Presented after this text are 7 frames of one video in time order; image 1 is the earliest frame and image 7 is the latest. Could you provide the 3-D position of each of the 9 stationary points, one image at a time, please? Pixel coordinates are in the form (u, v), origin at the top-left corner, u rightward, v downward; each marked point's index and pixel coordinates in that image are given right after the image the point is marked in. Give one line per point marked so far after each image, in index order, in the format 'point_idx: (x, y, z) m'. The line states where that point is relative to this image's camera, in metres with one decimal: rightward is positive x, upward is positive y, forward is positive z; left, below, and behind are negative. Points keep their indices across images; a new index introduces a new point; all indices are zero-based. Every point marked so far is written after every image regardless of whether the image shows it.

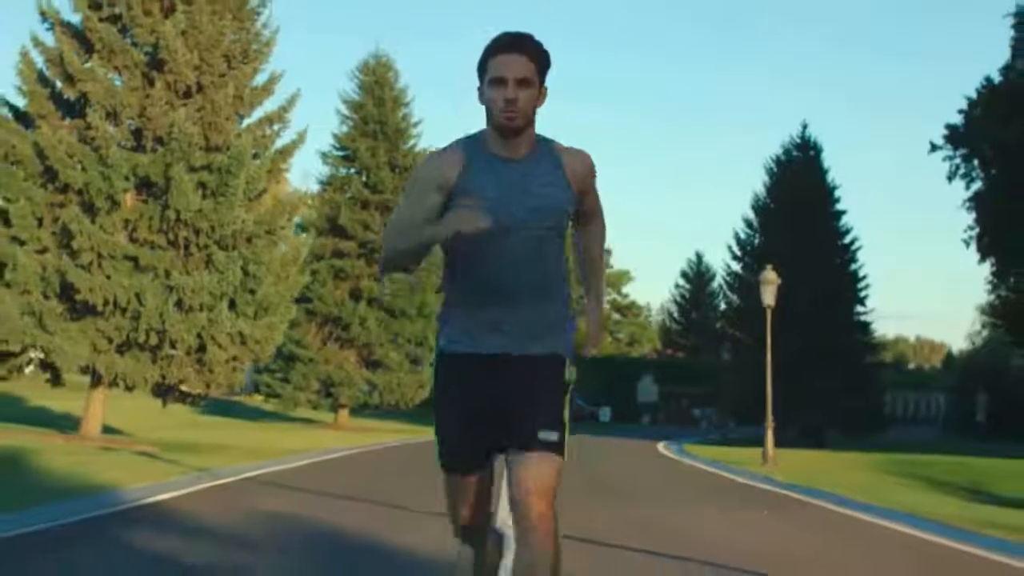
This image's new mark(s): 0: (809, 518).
0: (+4.1, -3.0, +19.4) m
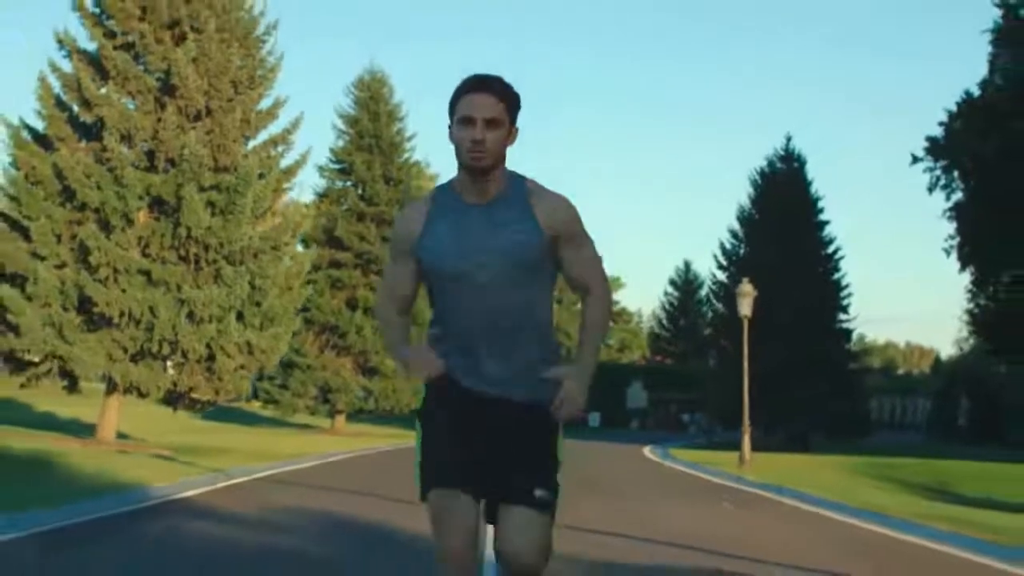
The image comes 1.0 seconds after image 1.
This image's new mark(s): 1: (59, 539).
0: (+4.0, -3.3, +21.1) m
1: (-4.4, -2.4, +14.2) m
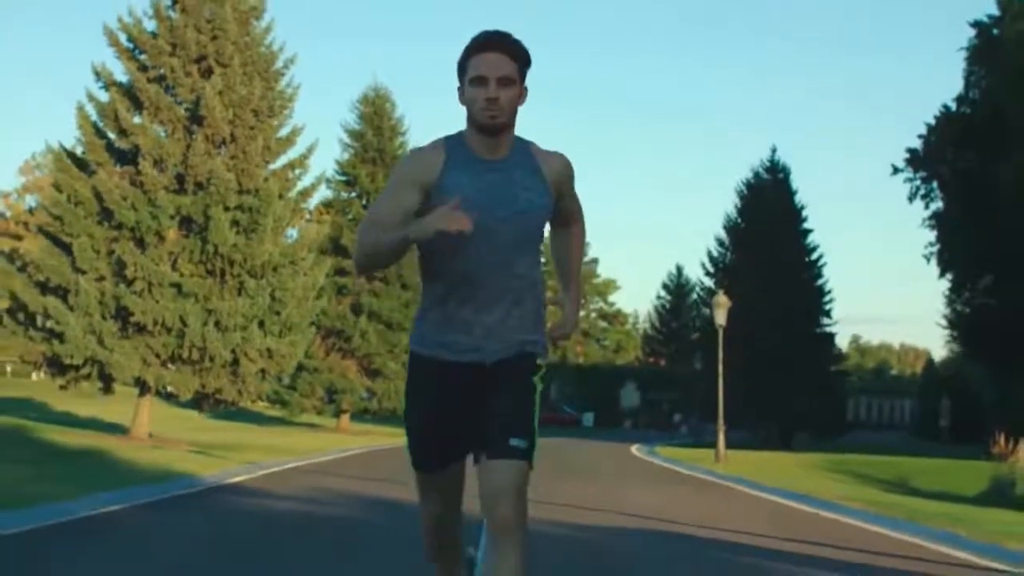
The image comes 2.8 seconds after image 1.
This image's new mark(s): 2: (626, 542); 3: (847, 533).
0: (+3.9, -3.5, +24.2) m
1: (-4.5, -2.7, +17.3) m
2: (+1.3, -2.6, +15.3) m
3: (+4.4, -3.2, +19.2) m
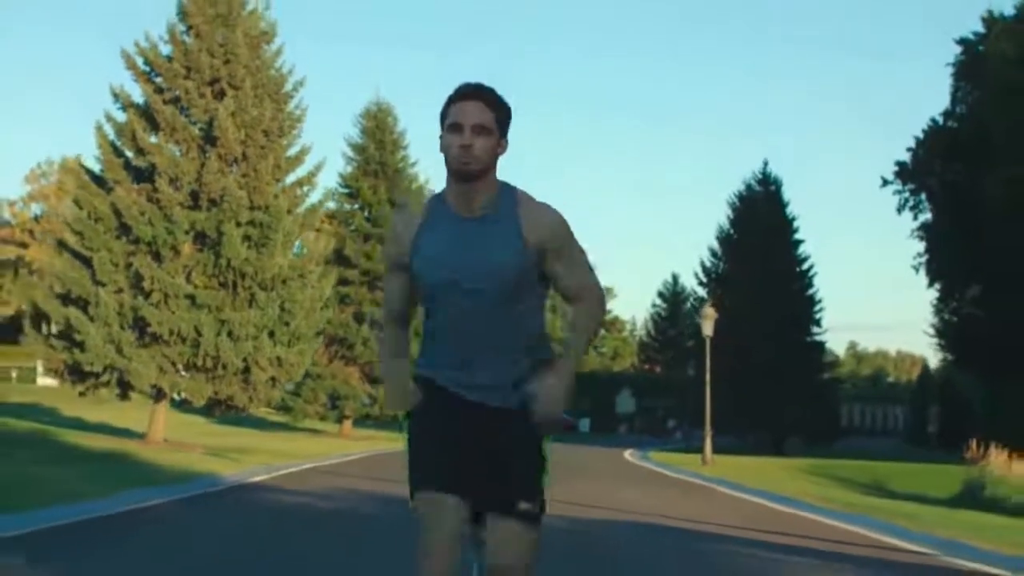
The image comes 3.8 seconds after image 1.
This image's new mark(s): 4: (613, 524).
0: (+3.8, -3.8, +25.9) m
1: (-4.6, -2.9, +19.0) m
2: (+1.2, -2.8, +17.0) m
3: (+4.3, -3.4, +21.0) m
4: (+1.3, -2.9, +18.4) m
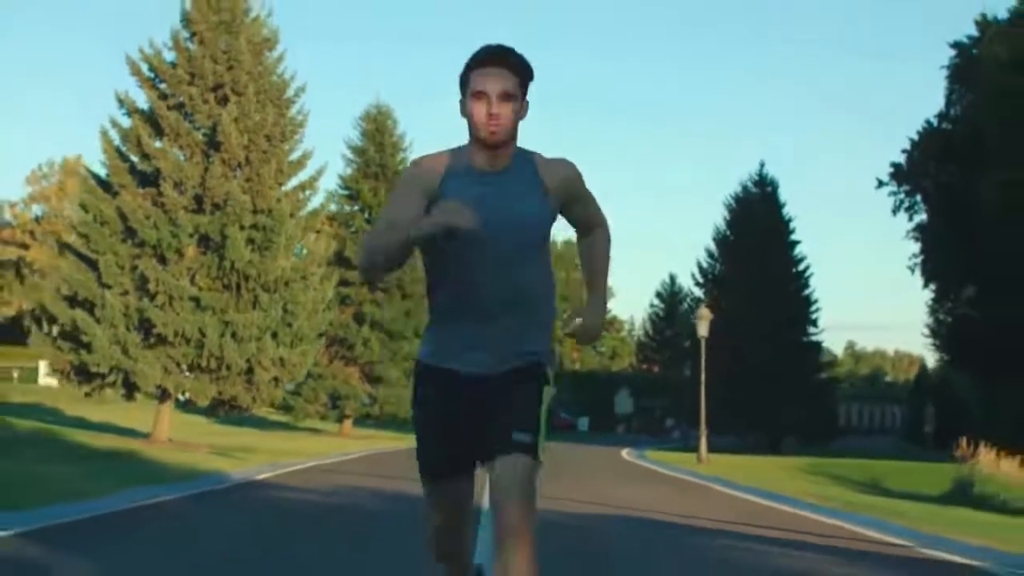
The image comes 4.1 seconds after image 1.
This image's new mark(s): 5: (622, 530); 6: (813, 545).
0: (+3.8, -3.8, +26.5) m
1: (-4.6, -3.0, +19.6) m
2: (+1.2, -2.9, +17.7) m
3: (+4.3, -3.4, +21.6) m
4: (+1.3, -3.0, +19.1) m
5: (+1.3, -2.9, +17.4) m
6: (+3.3, -2.8, +16.2) m
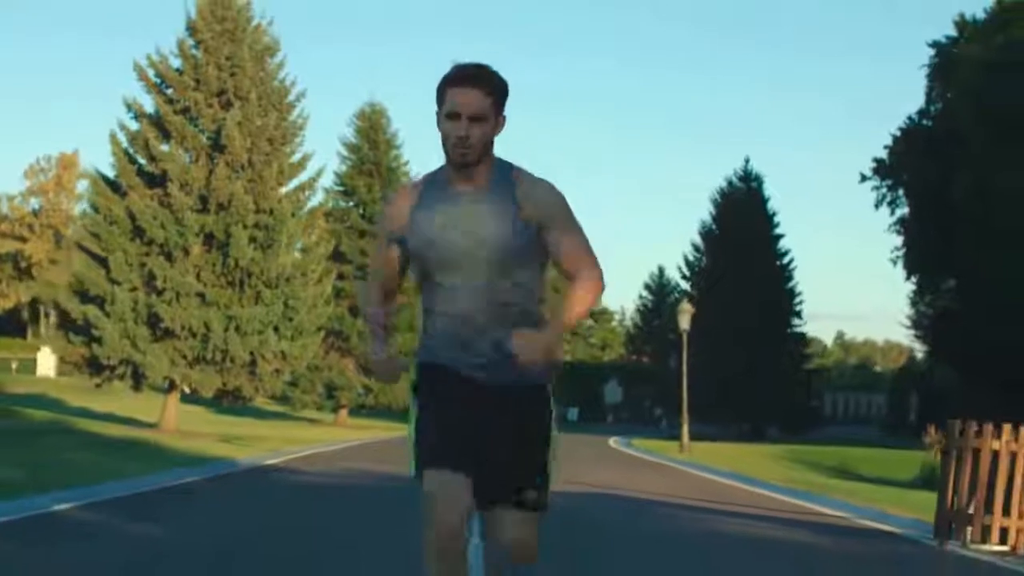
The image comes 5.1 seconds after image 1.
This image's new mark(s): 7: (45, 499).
0: (+3.6, -3.8, +28.3) m
1: (-4.7, -3.0, +21.4) m
2: (+1.1, -2.9, +19.4) m
3: (+4.2, -3.4, +23.4) m
4: (+1.1, -3.0, +20.8) m
5: (+1.2, -2.9, +19.1) m
6: (+3.1, -2.8, +17.9) m
7: (-6.3, -2.9, +20.0) m
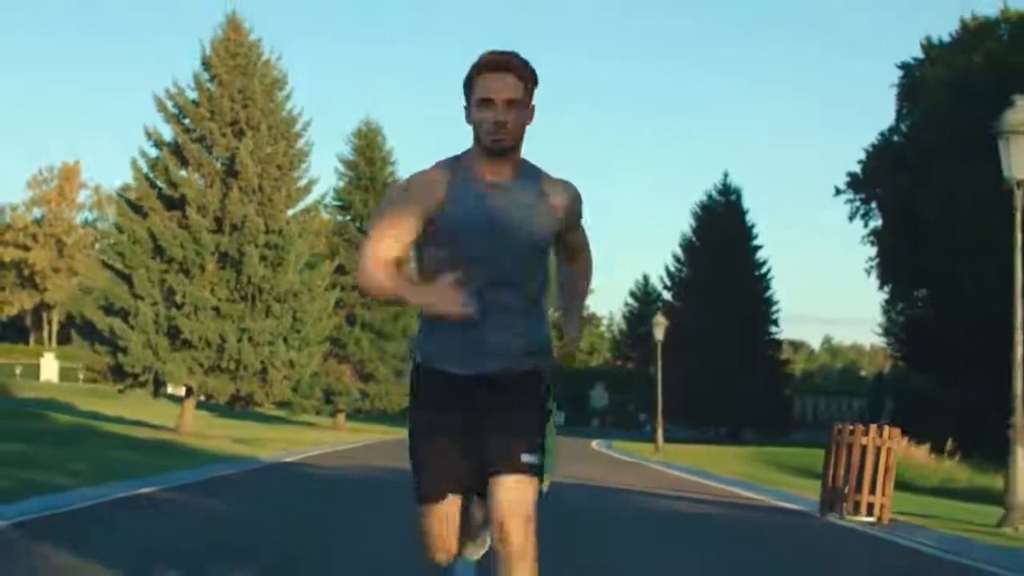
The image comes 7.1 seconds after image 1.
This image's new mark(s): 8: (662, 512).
0: (+3.4, -4.1, +31.8) m
1: (-4.9, -3.3, +24.7) m
2: (+0.9, -3.2, +22.8) m
3: (+3.9, -3.8, +26.8) m
4: (+0.9, -3.3, +24.2) m
5: (+1.0, -3.2, +22.6) m
6: (+3.0, -3.2, +21.4) m
7: (-6.5, -3.2, +23.3) m
8: (+2.0, -3.1, +20.3) m
